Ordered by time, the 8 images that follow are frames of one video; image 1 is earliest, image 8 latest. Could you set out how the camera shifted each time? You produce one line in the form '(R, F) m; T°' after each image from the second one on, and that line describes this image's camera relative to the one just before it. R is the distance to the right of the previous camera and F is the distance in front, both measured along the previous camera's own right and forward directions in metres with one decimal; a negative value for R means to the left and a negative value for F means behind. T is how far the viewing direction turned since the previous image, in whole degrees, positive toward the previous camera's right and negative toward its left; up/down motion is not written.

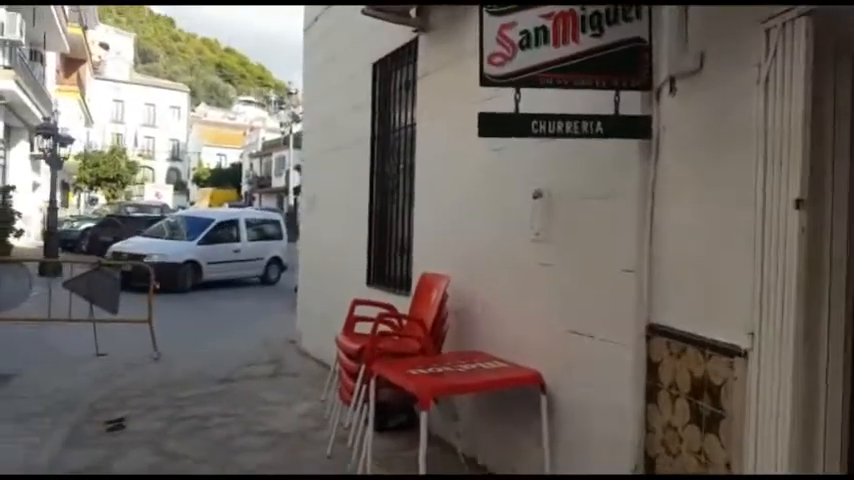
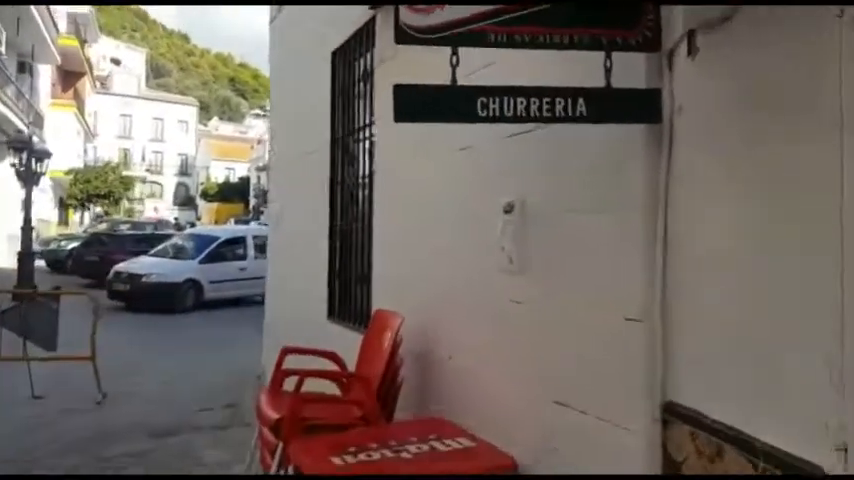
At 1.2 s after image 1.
(+0.5, +1.2) m; -2°
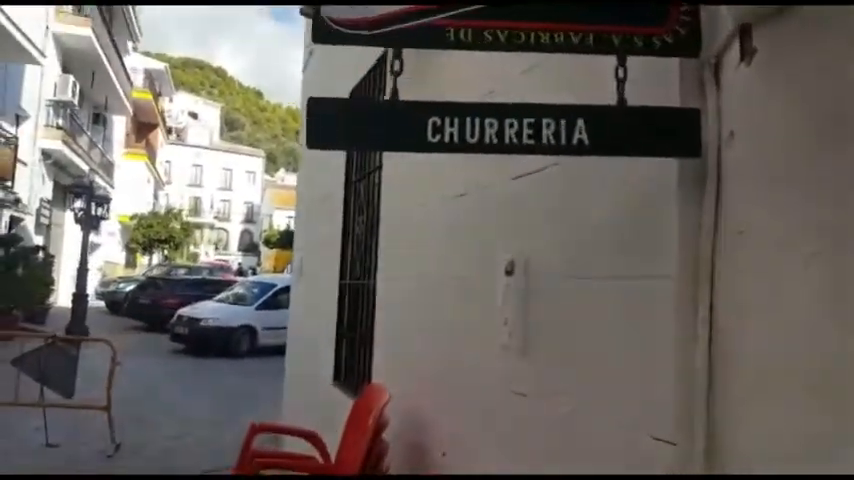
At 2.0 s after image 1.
(+0.4, +0.7) m; -6°
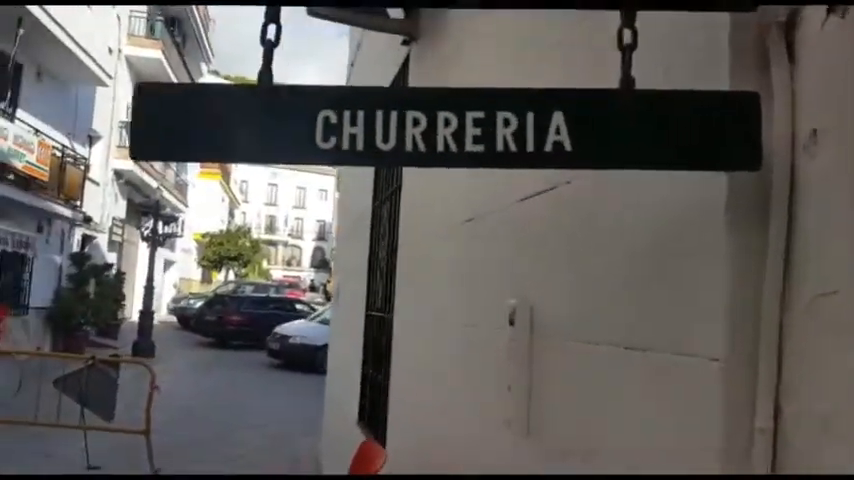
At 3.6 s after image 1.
(+0.3, +0.6) m; -7°
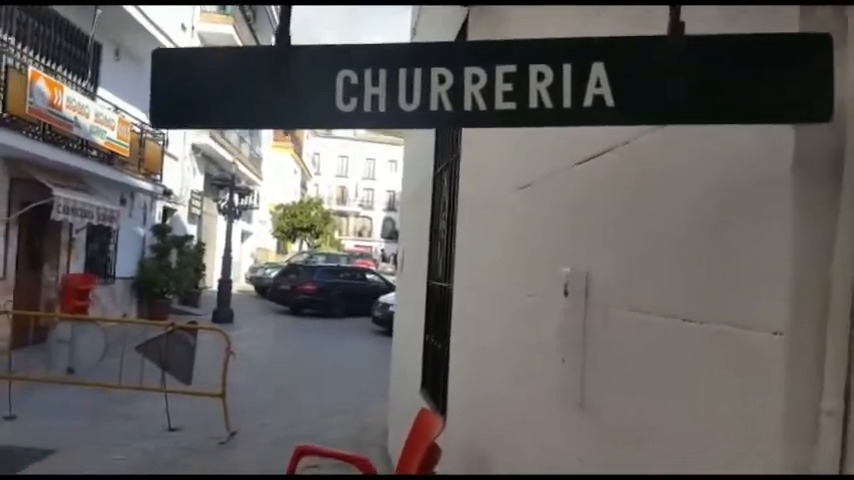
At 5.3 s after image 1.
(+0.1, +0.1) m; -6°
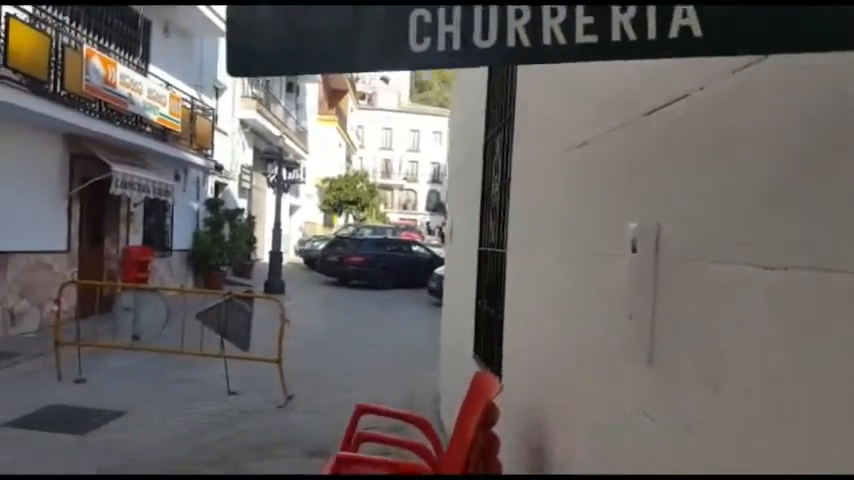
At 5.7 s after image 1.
(-0.1, 0.0) m; -4°
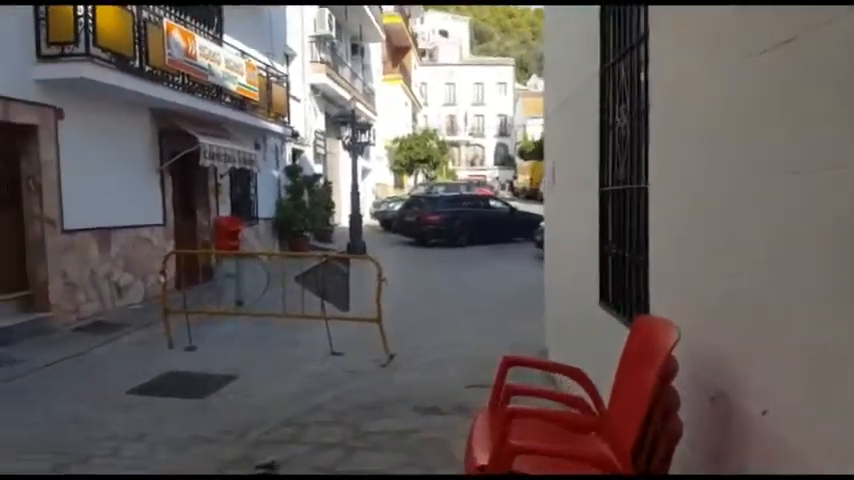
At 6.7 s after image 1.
(-0.4, +0.2) m; -6°
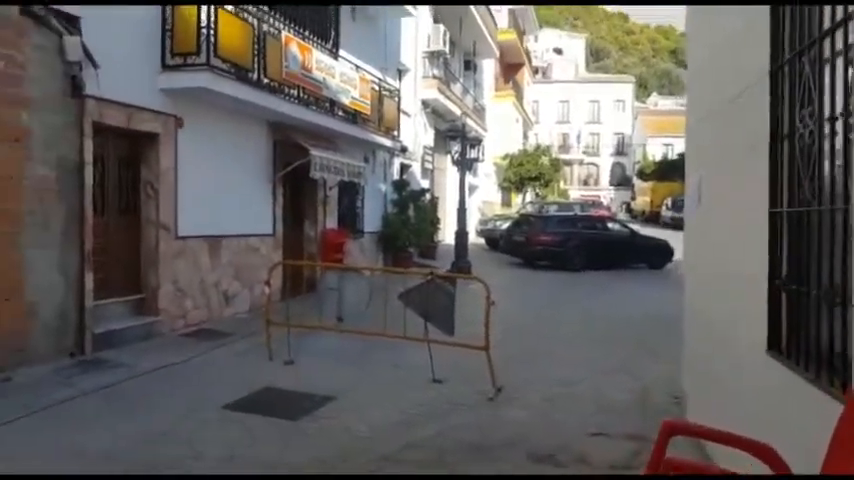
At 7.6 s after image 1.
(-0.1, +0.6) m; -9°
